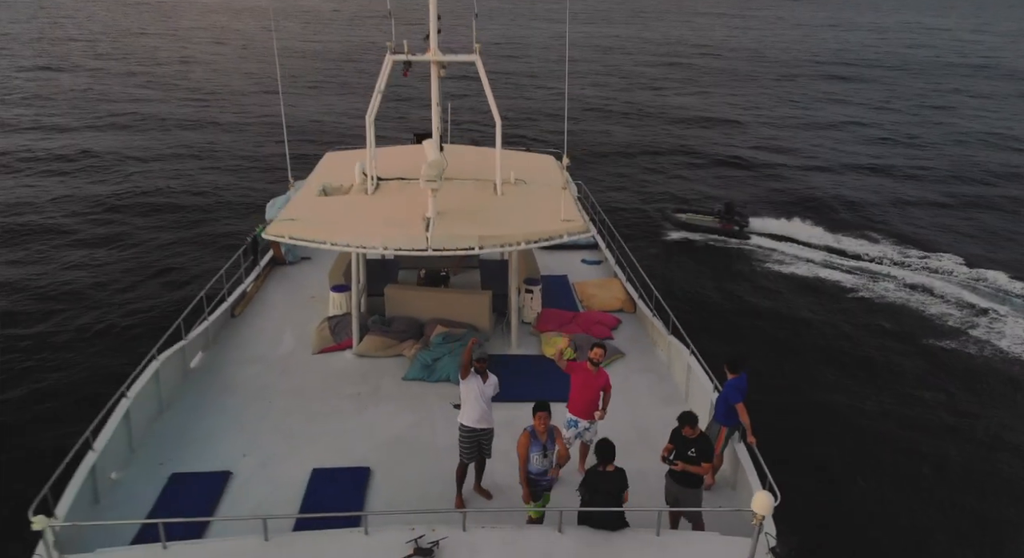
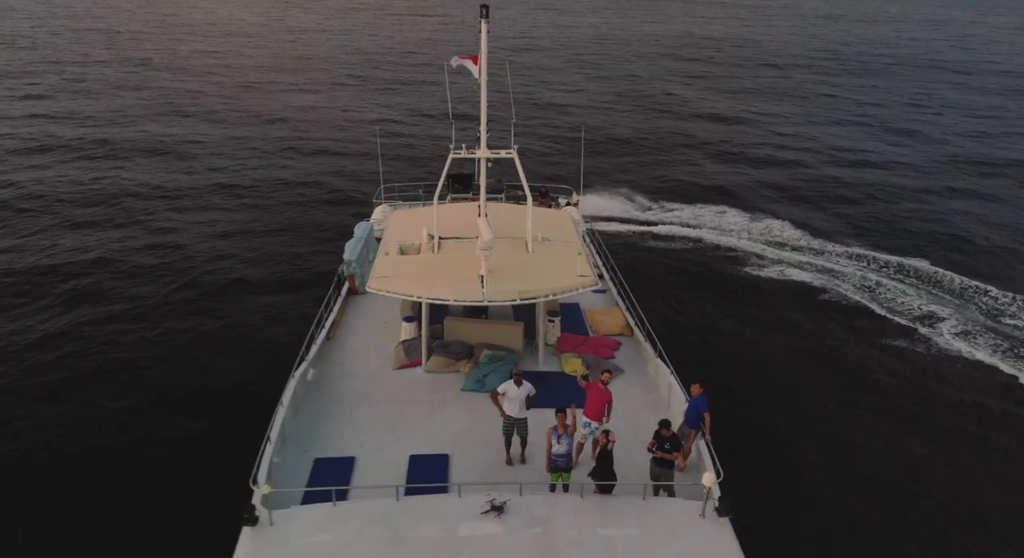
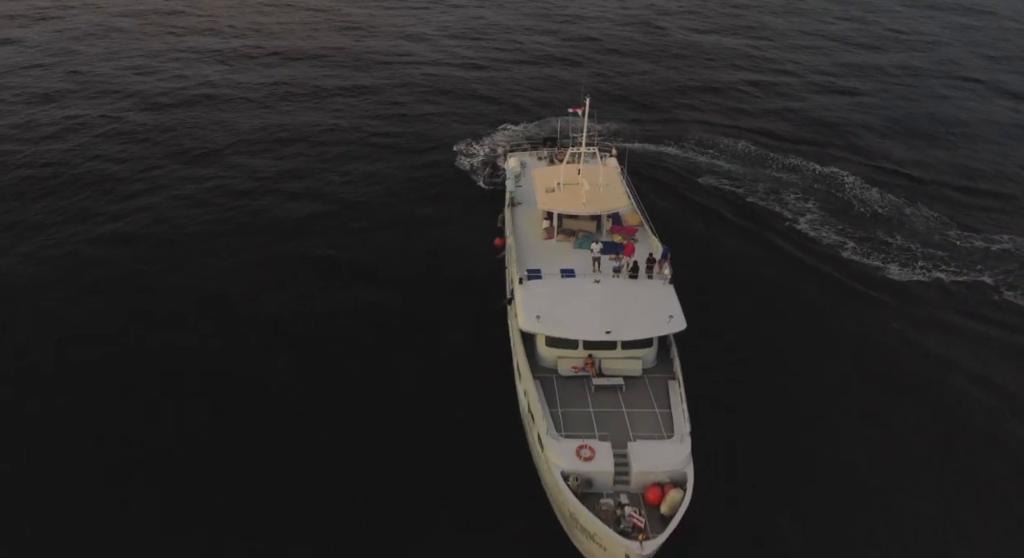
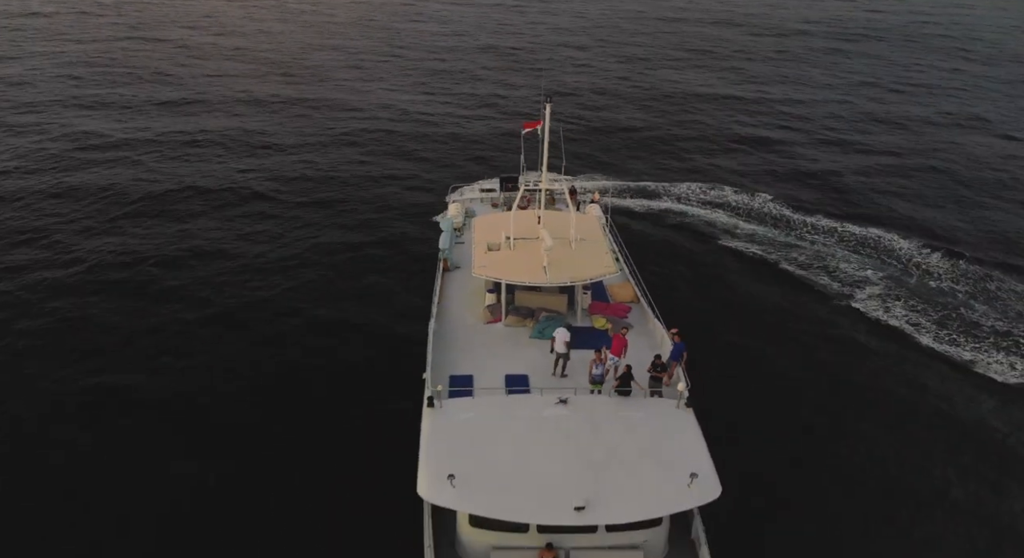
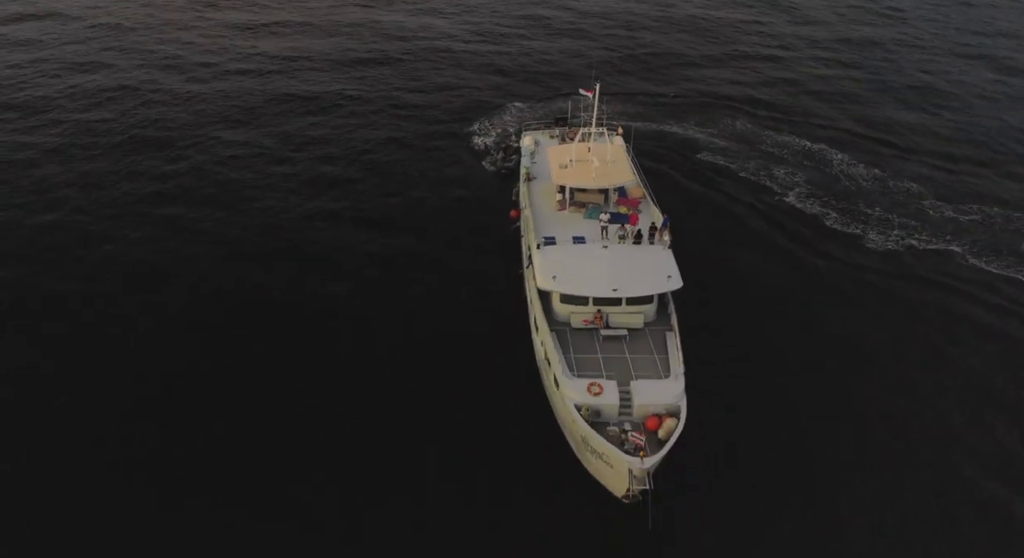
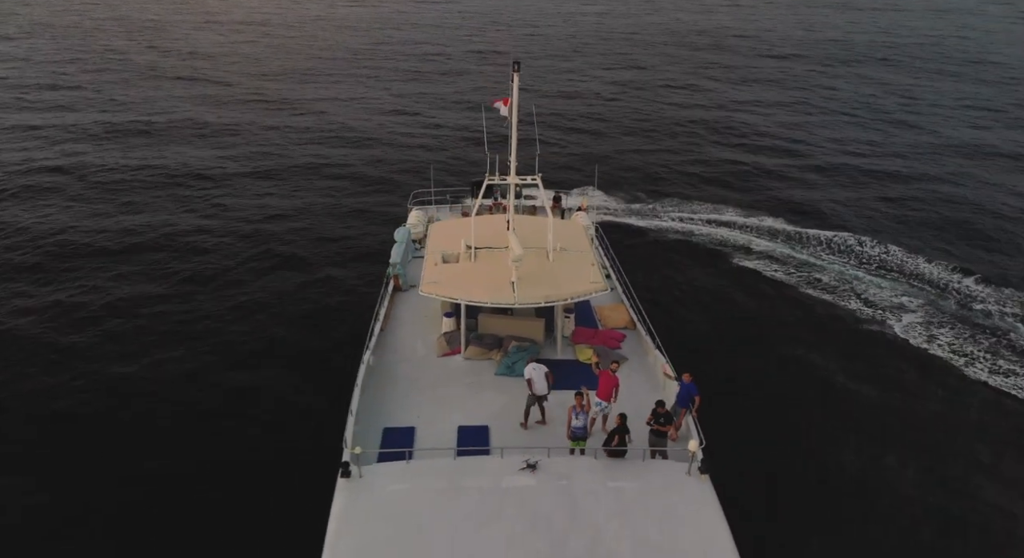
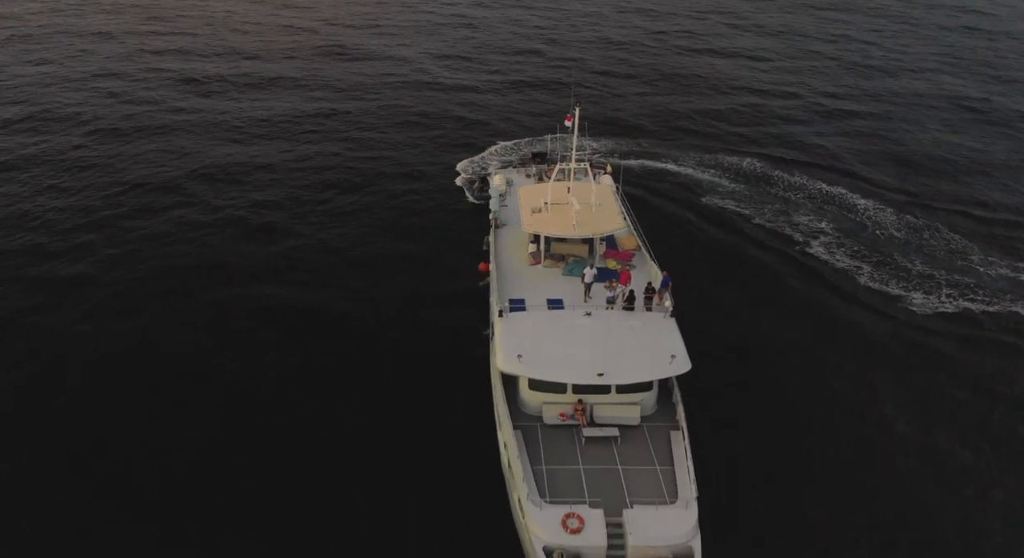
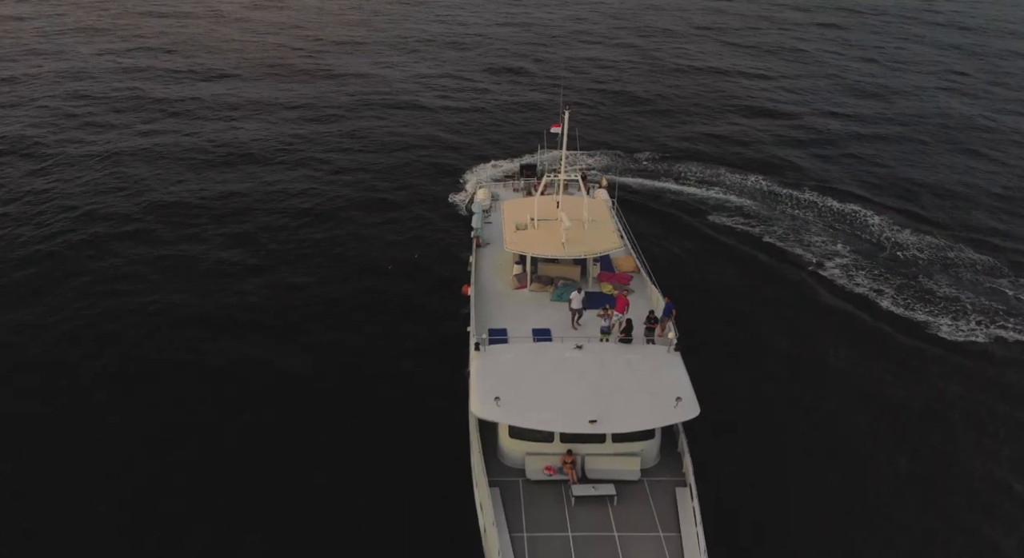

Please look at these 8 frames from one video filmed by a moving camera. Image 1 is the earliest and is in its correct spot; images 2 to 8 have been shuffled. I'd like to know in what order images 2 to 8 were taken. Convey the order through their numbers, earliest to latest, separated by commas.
2, 6, 4, 8, 7, 3, 5
